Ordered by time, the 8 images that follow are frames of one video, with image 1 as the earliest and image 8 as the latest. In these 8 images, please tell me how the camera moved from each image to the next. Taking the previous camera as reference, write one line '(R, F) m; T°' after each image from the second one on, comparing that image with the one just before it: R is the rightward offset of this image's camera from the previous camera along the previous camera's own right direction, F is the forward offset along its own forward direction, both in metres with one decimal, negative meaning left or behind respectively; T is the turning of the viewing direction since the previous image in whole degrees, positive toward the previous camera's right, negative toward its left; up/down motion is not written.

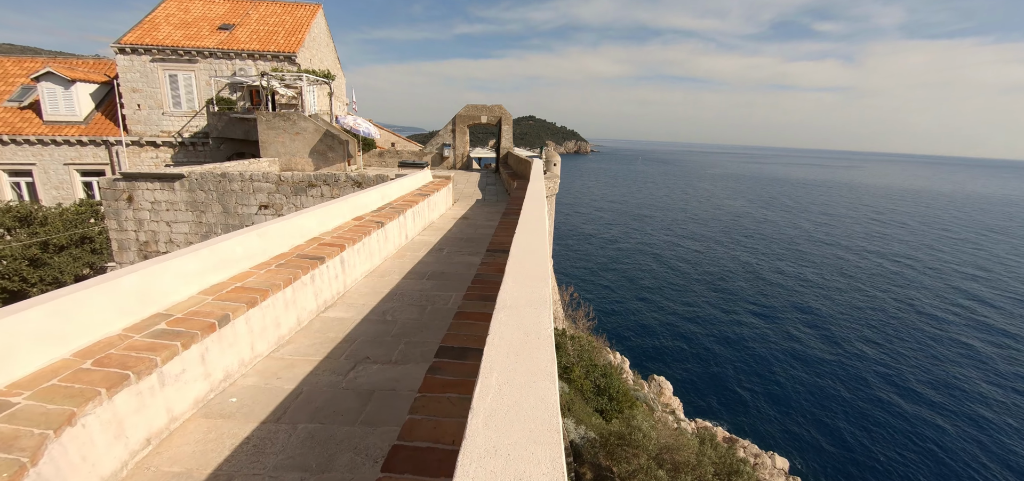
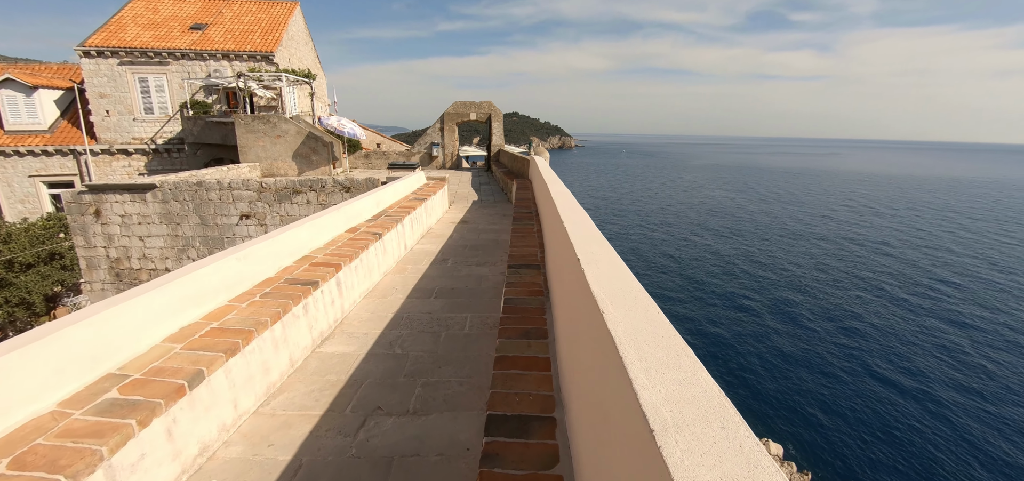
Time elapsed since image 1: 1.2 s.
(-0.3, +0.4) m; +2°
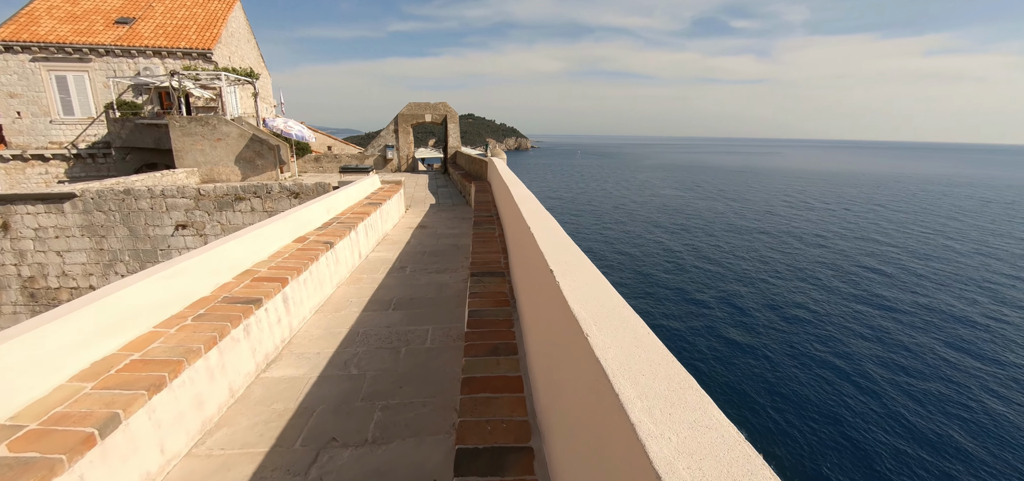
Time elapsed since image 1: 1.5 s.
(0.0, +0.1) m; +6°
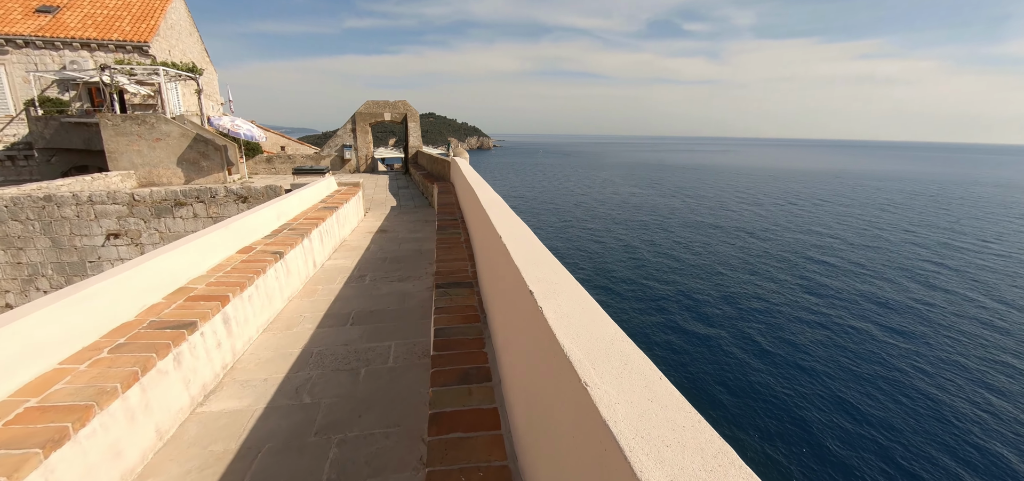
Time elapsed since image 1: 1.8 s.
(0.0, +0.2) m; +5°
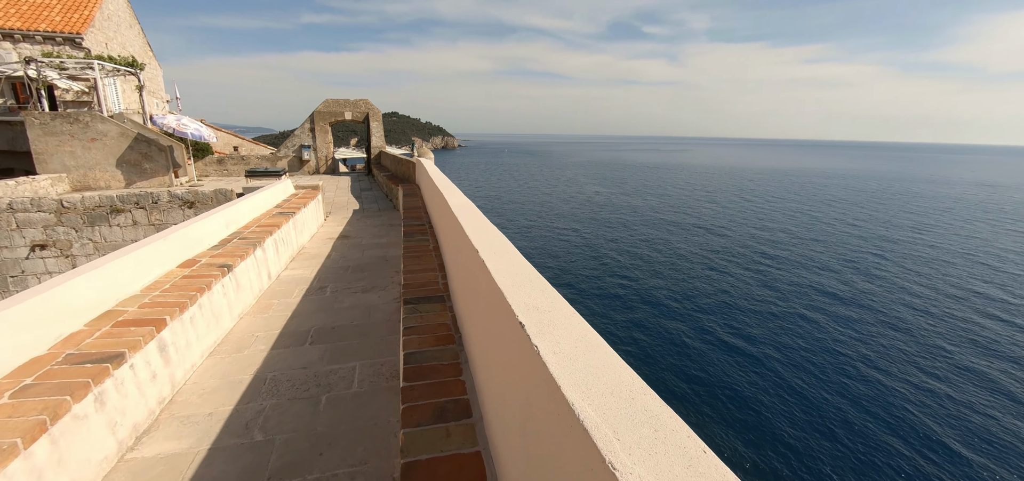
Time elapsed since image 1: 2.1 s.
(0.0, +0.2) m; +4°
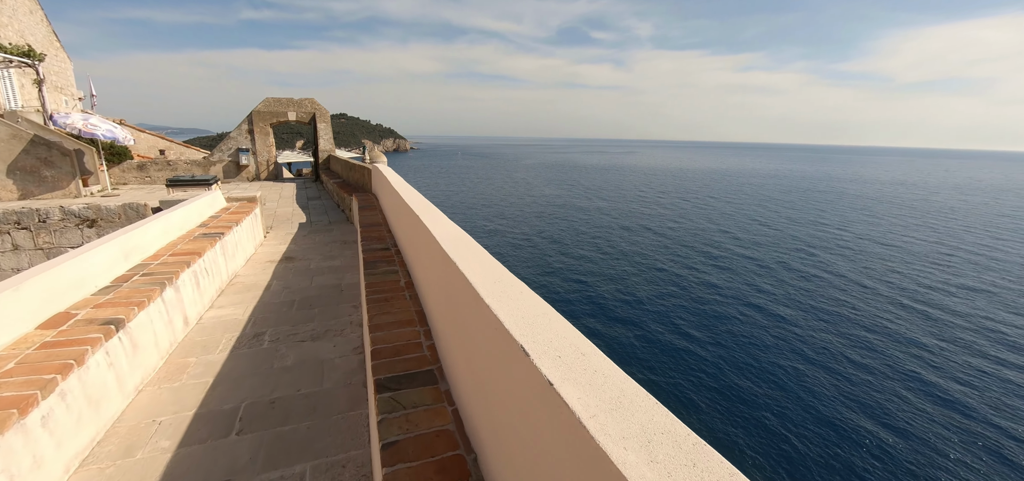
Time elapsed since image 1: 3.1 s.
(-0.2, +0.7) m; +6°
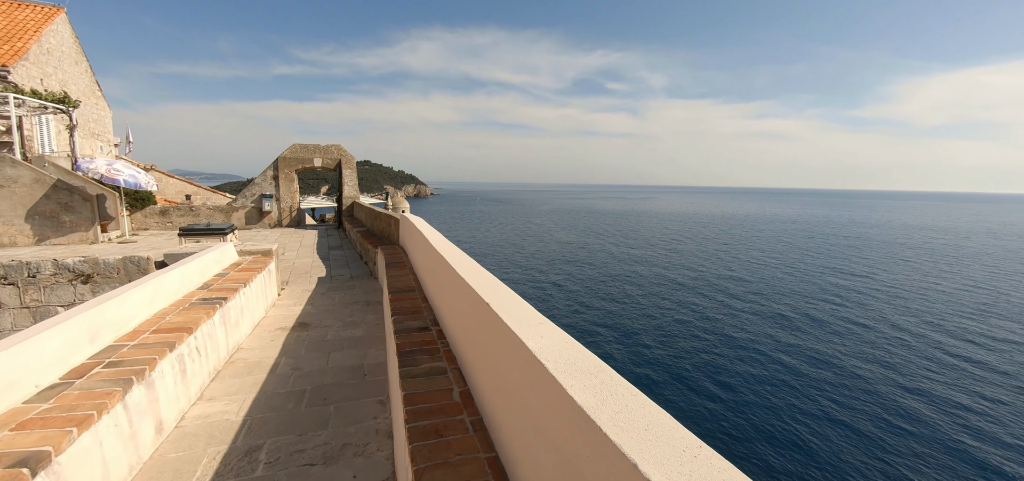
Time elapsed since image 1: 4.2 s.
(-0.4, +0.8) m; -2°
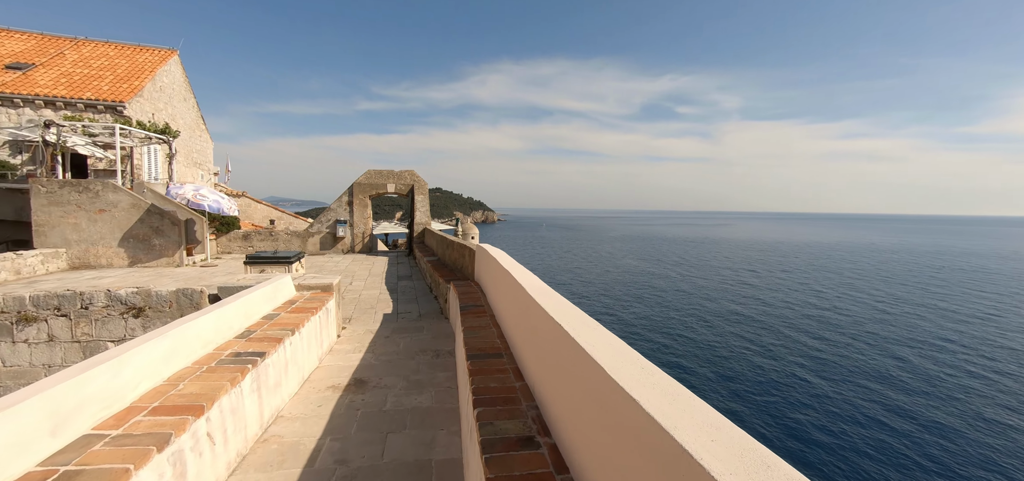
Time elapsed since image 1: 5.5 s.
(-0.4, +1.1) m; -9°
